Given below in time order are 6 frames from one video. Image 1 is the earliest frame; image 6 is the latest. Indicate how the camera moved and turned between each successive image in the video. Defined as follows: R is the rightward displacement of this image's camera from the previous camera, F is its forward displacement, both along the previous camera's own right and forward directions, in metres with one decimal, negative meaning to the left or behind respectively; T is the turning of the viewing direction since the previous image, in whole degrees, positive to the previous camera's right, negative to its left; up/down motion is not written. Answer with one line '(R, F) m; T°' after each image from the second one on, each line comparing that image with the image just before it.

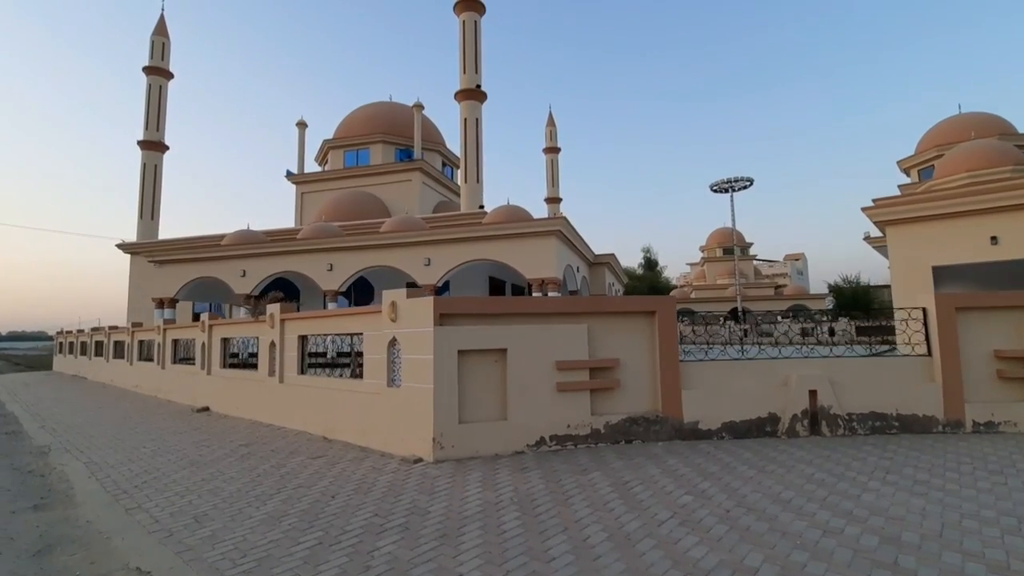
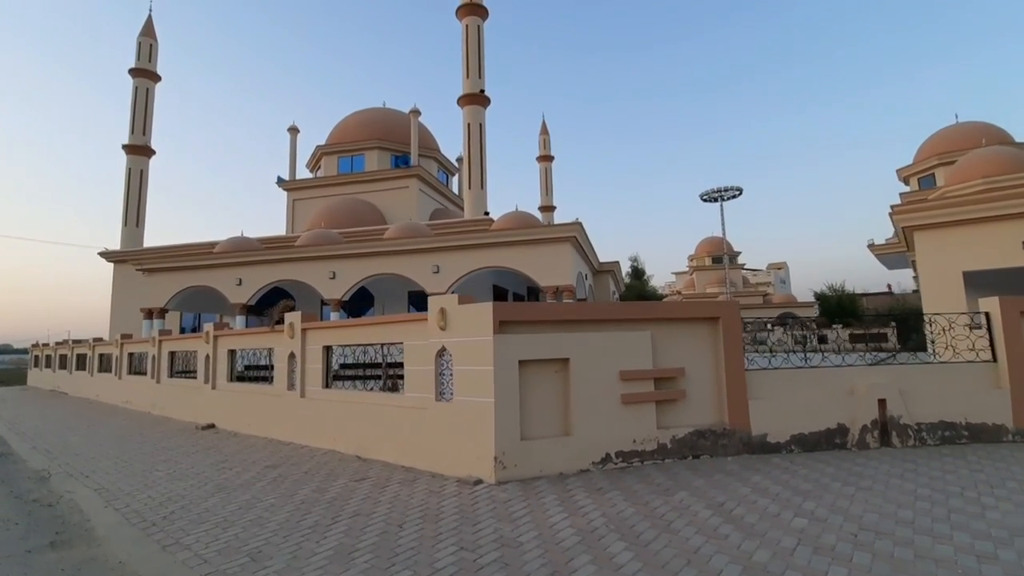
(-0.9, +0.5) m; +2°
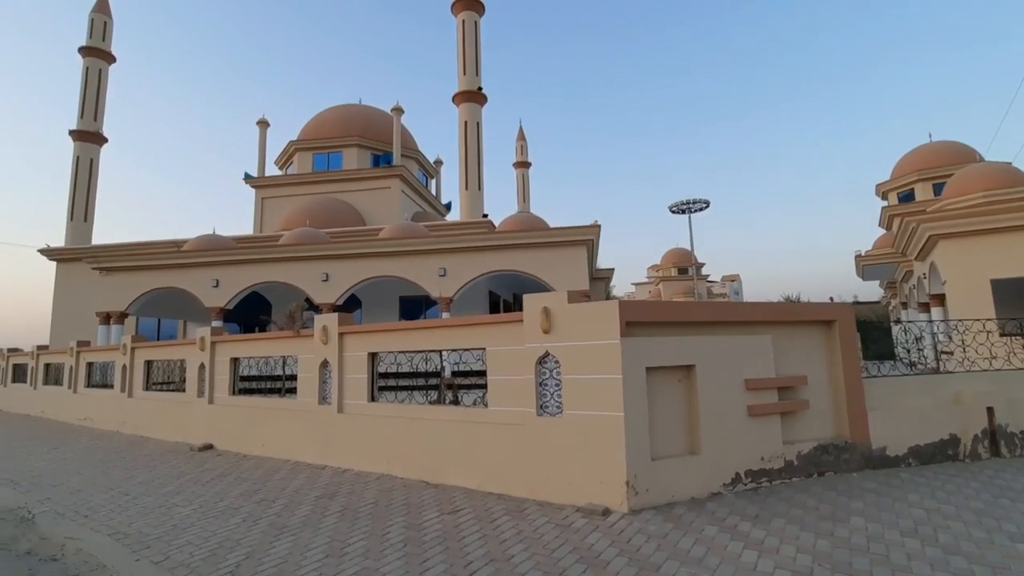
(-1.6, +0.9) m; +6°
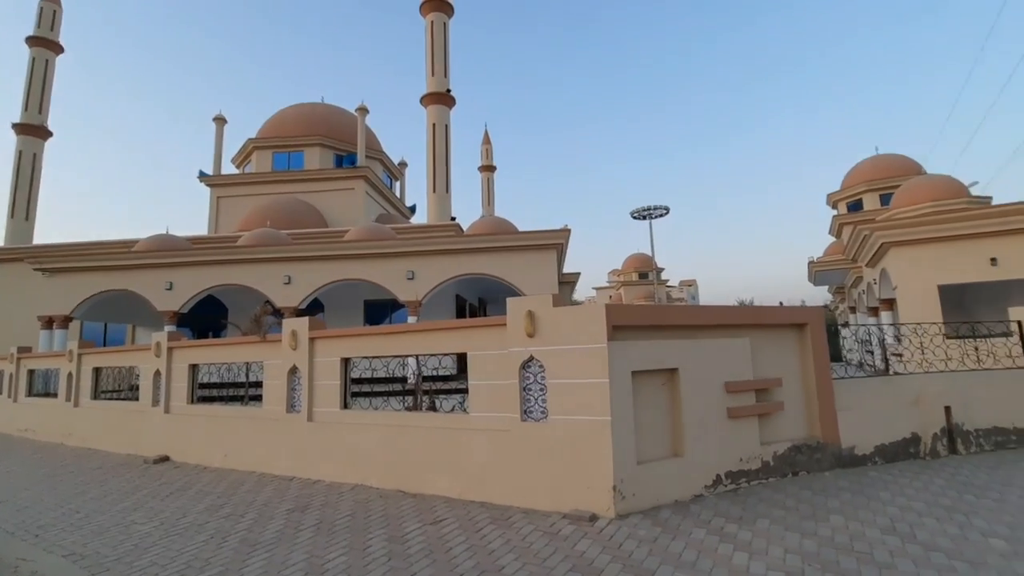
(-0.2, +0.1) m; +4°
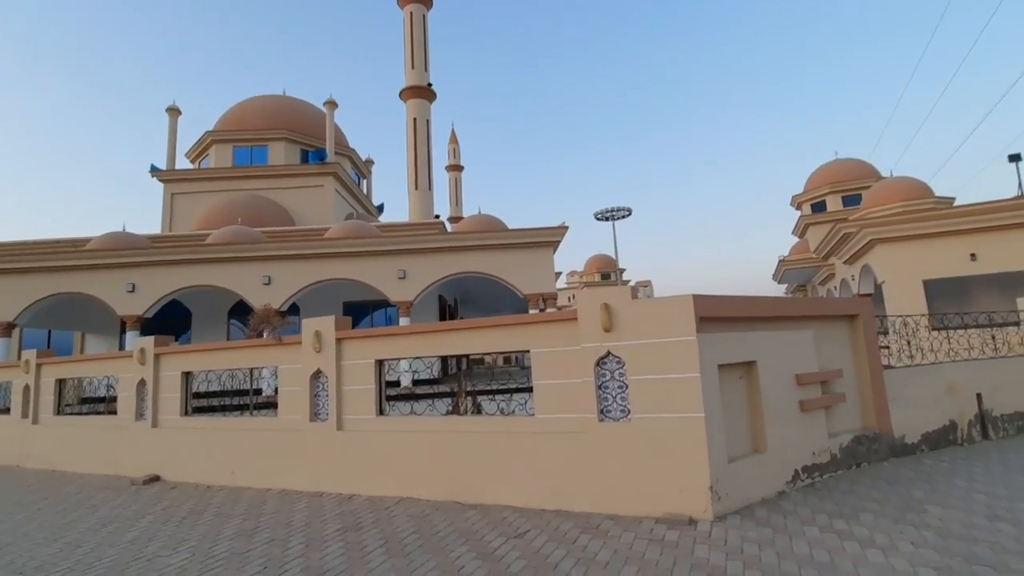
(-1.1, +0.4) m; +6°
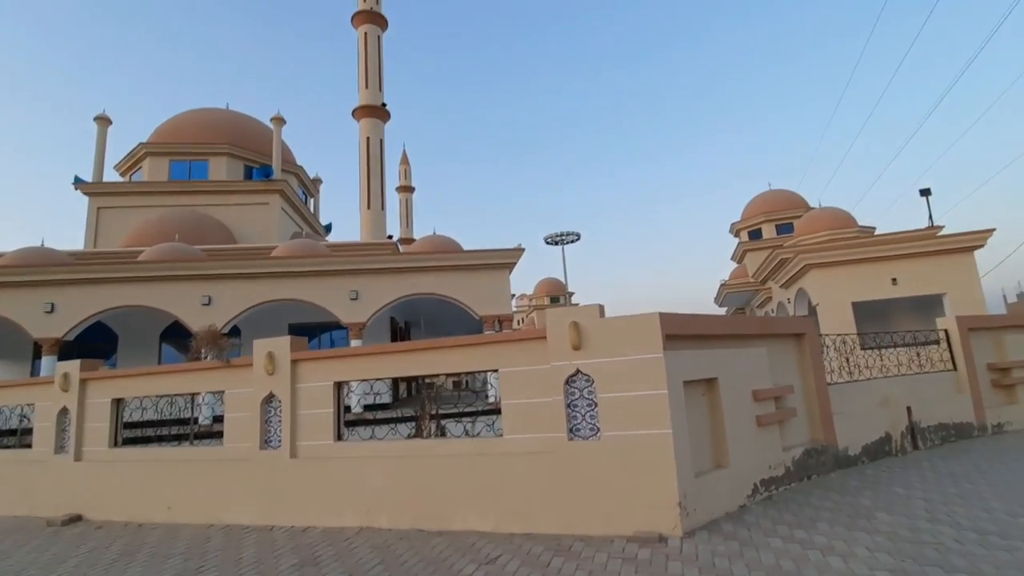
(-0.2, 0.0) m; +6°
